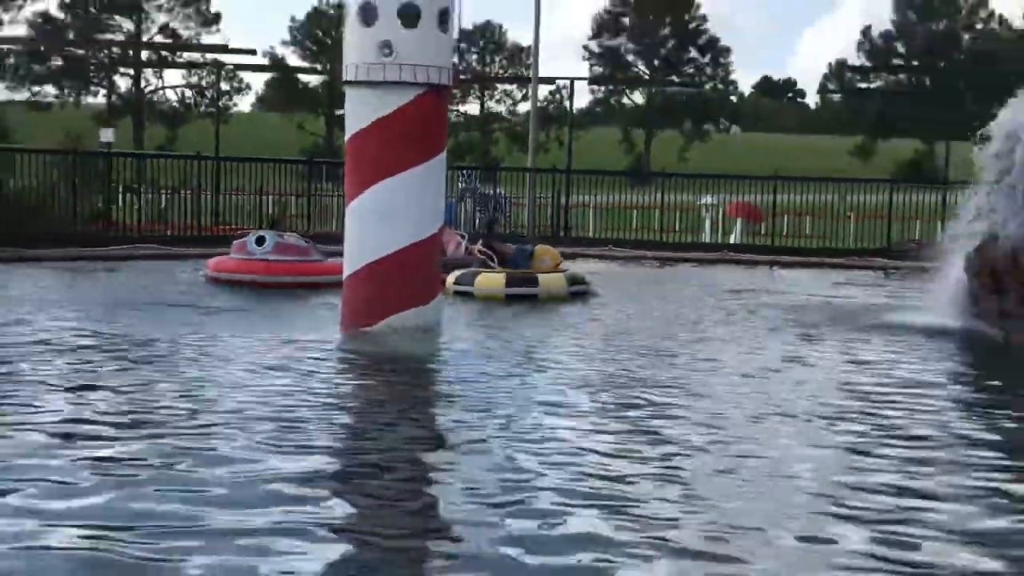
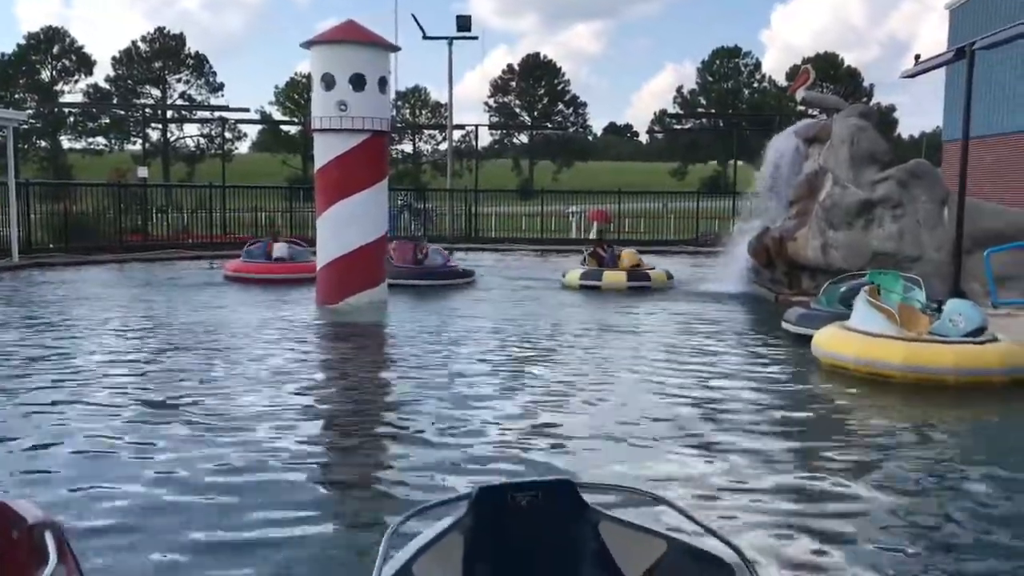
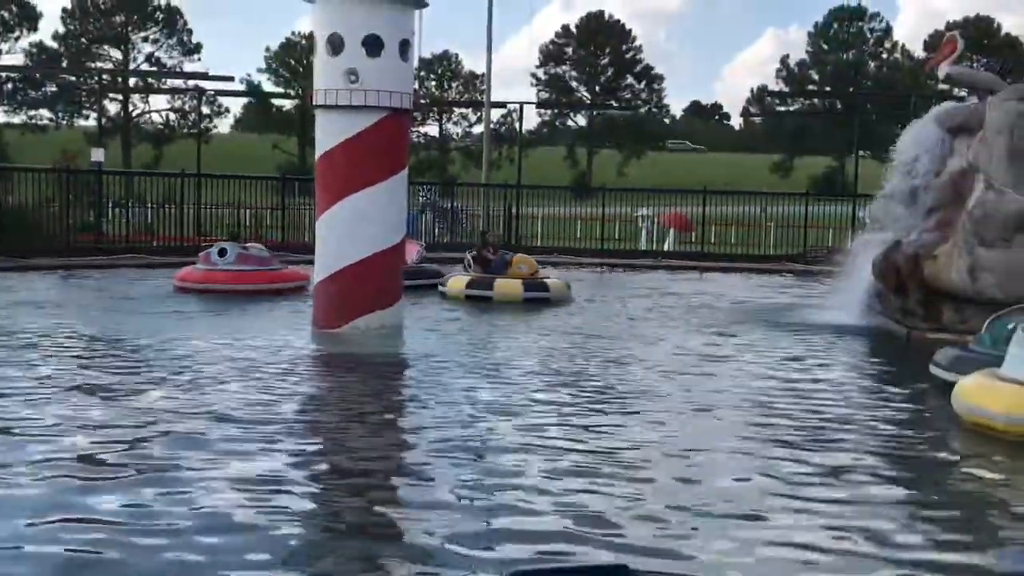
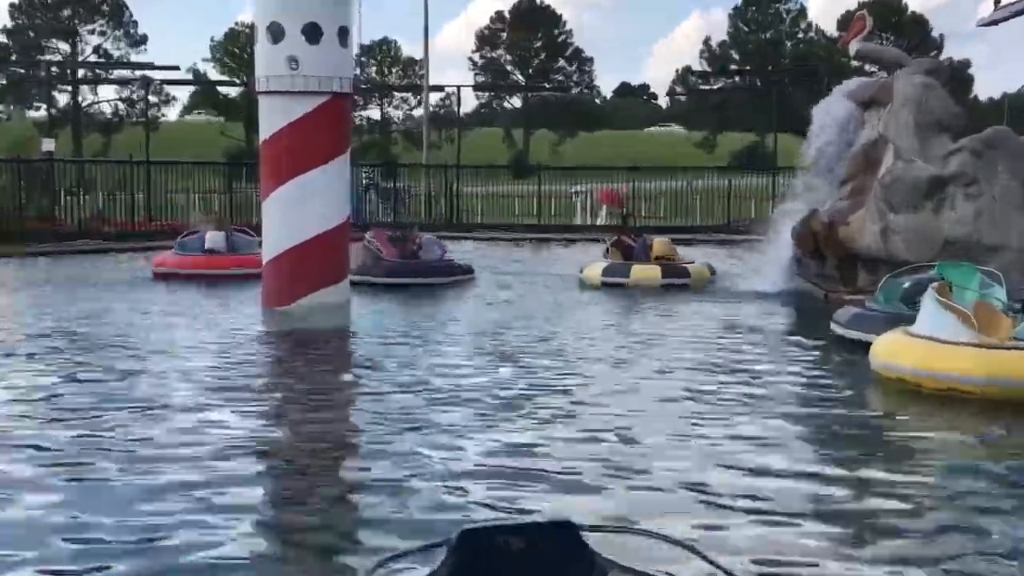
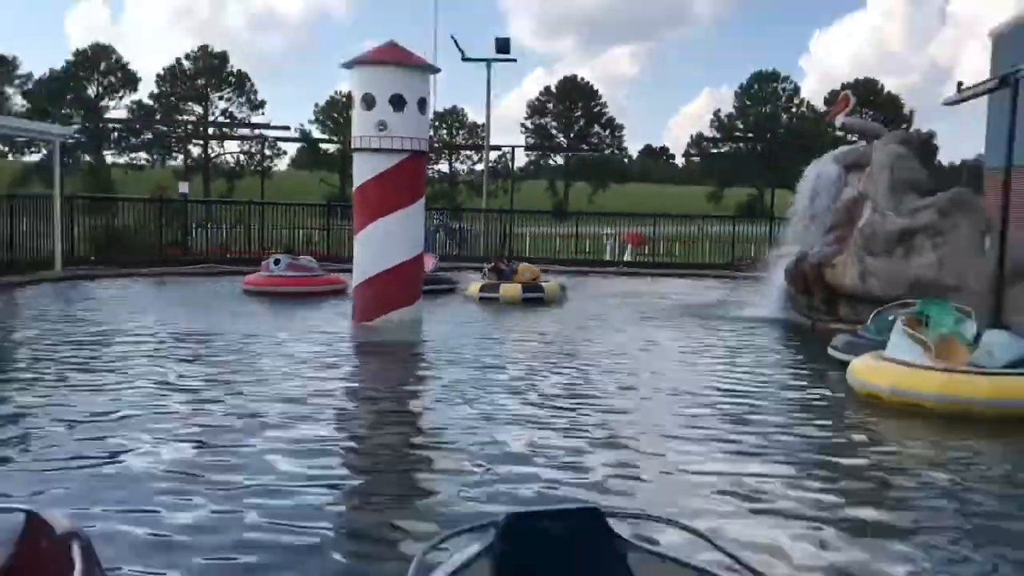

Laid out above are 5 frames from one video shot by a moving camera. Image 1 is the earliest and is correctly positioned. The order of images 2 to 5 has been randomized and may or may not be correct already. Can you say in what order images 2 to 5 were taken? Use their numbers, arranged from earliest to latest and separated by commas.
3, 5, 2, 4
